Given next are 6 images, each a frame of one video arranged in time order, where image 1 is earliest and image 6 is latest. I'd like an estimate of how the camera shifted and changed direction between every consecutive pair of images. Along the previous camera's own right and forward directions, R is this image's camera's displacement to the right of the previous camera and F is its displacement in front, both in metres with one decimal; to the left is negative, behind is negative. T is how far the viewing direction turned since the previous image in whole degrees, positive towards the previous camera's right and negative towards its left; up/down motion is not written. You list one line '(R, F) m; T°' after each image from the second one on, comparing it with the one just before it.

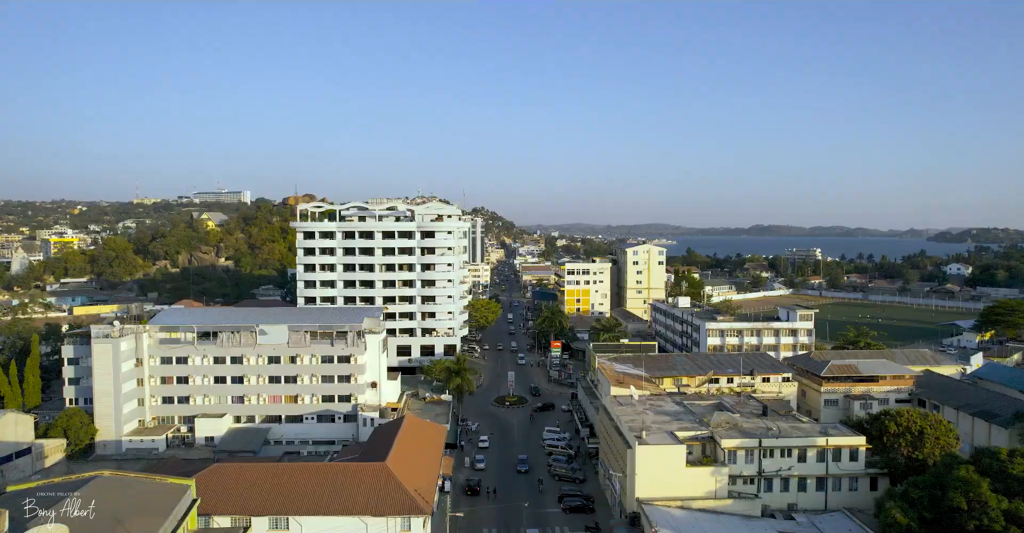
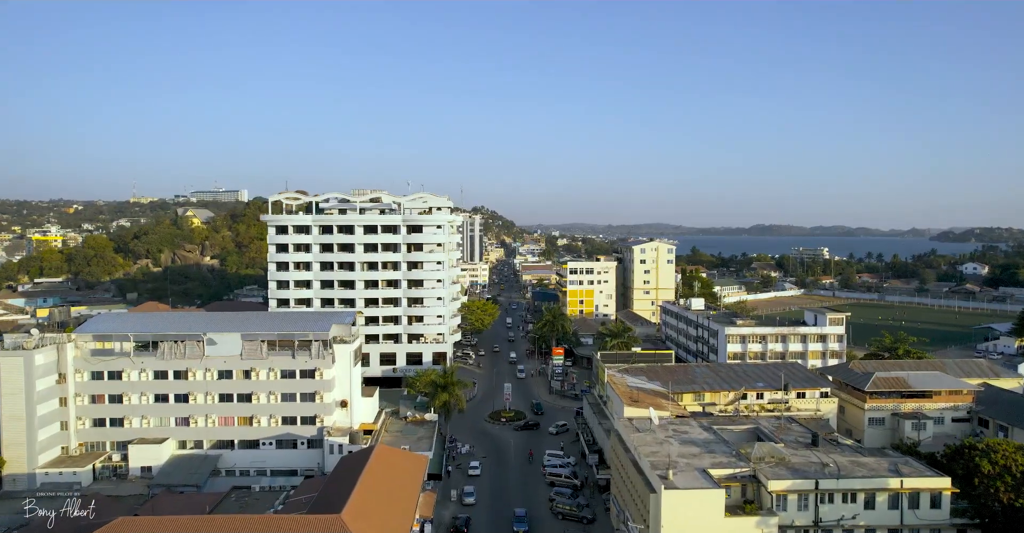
(+0.3, +6.5) m; 0°
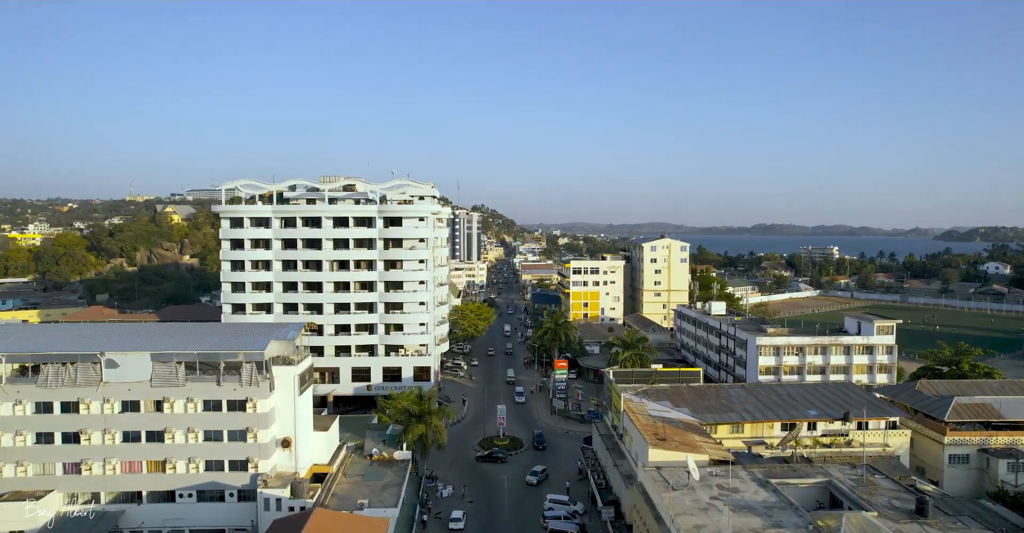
(+0.4, +8.2) m; 0°
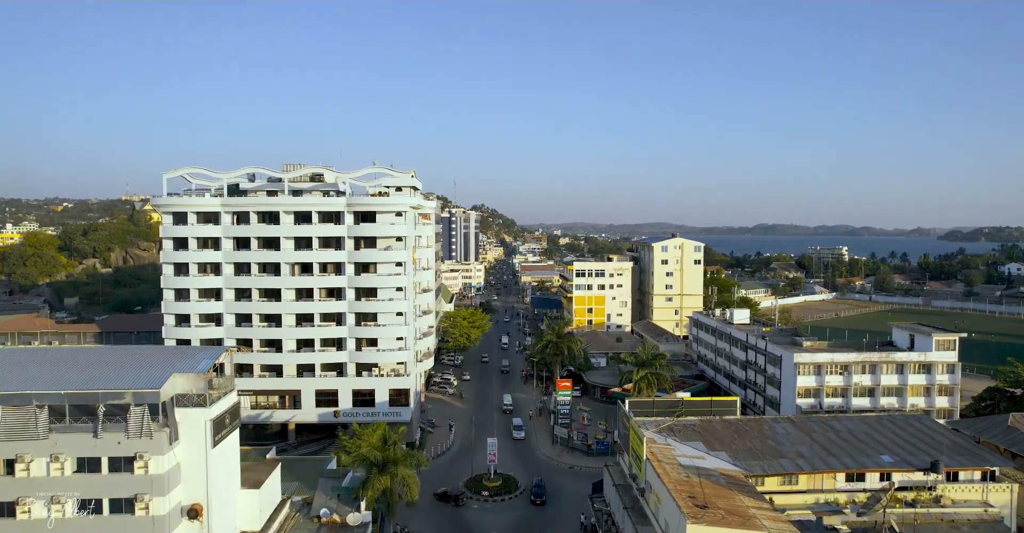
(+0.4, +7.4) m; 0°
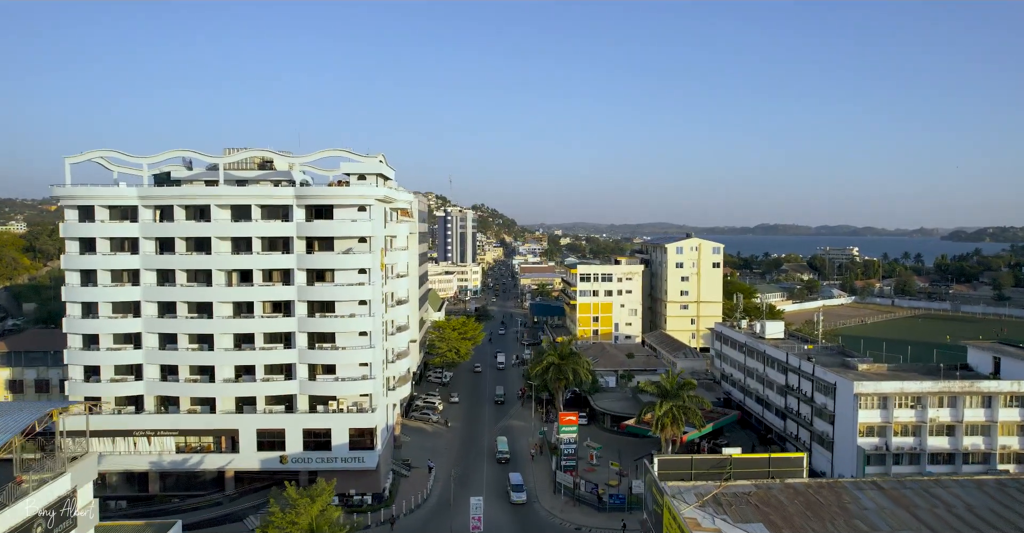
(+0.4, +8.1) m; 0°
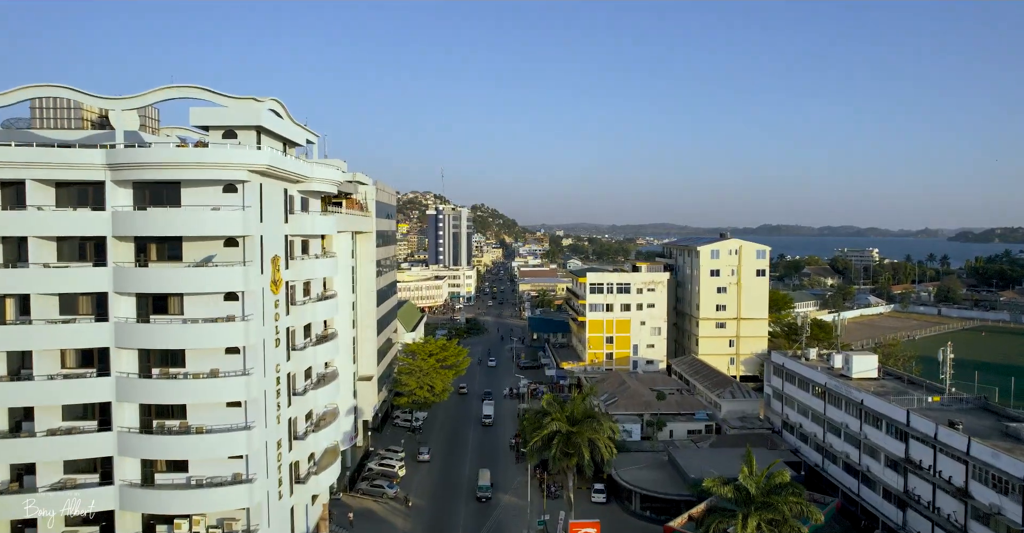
(+0.6, +13.6) m; 0°
